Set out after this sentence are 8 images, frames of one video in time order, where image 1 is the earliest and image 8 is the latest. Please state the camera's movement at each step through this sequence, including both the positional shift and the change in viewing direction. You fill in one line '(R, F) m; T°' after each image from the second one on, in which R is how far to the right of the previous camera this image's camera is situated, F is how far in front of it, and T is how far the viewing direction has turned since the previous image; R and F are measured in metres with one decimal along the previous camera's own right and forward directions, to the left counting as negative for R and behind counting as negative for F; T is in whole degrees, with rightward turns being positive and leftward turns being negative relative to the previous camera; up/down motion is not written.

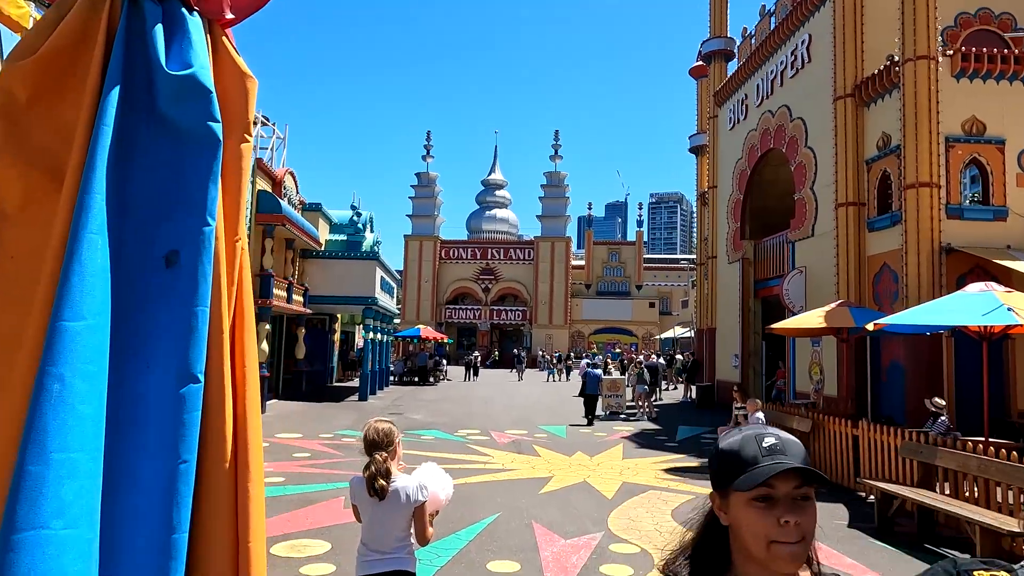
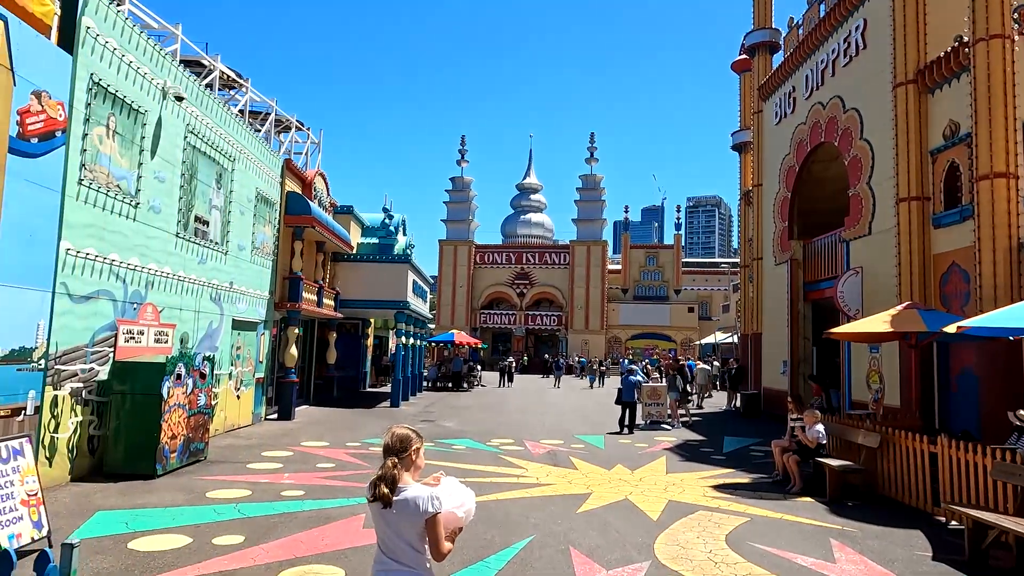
(0.0, +0.7) m; -3°
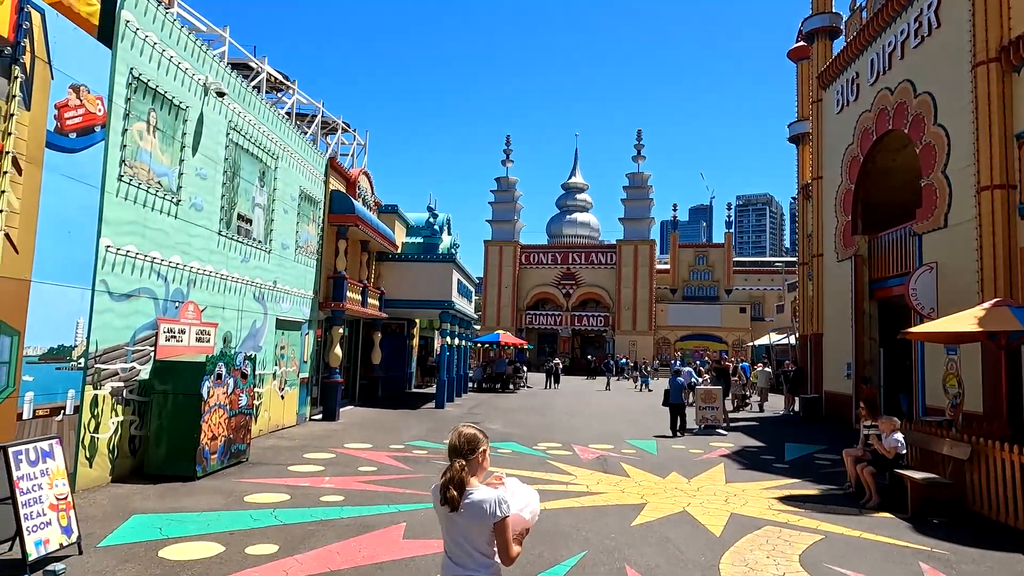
(0.0, +0.5) m; -4°
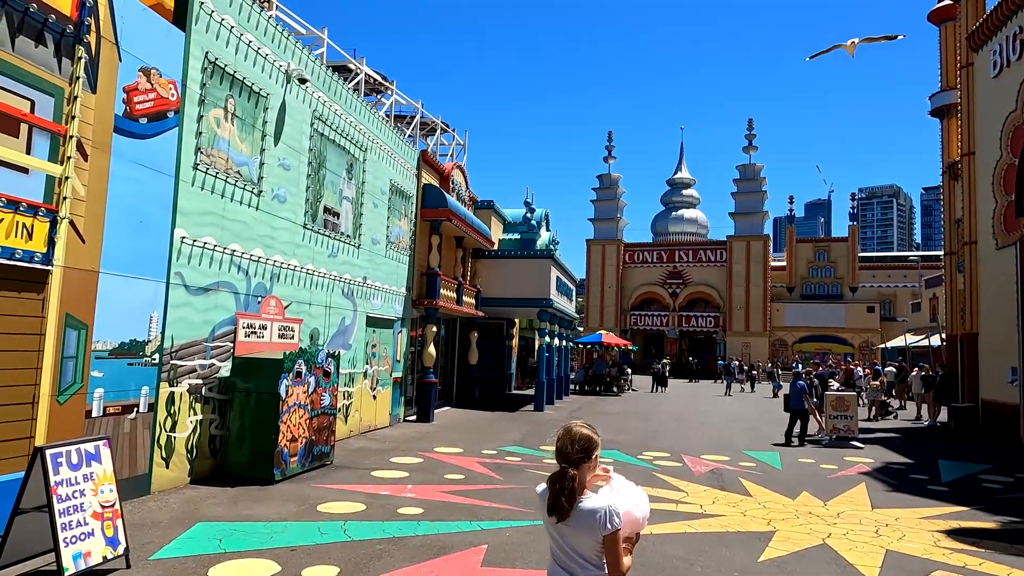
(+0.1, +1.0) m; -9°
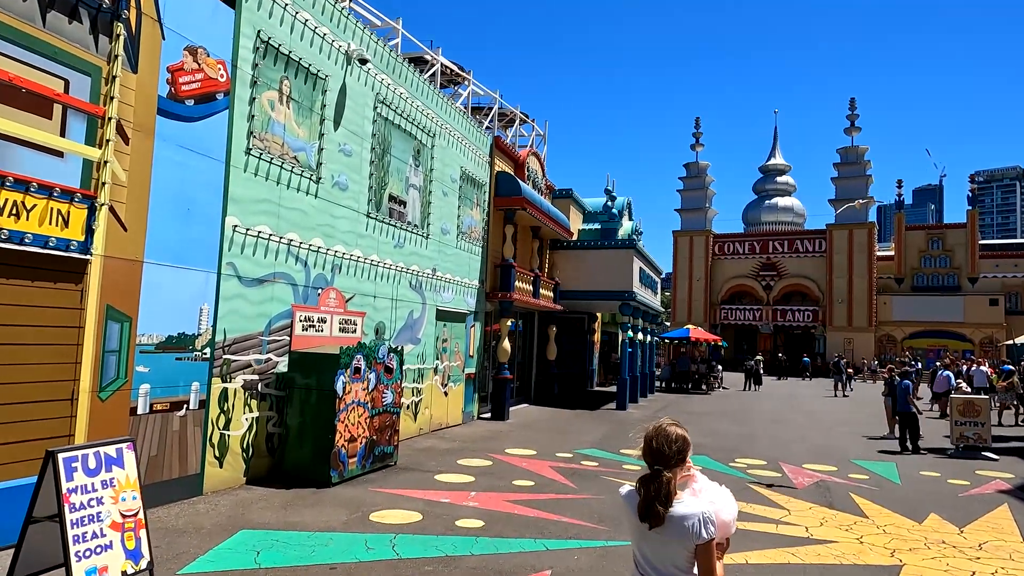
(+0.1, +0.8) m; -7°
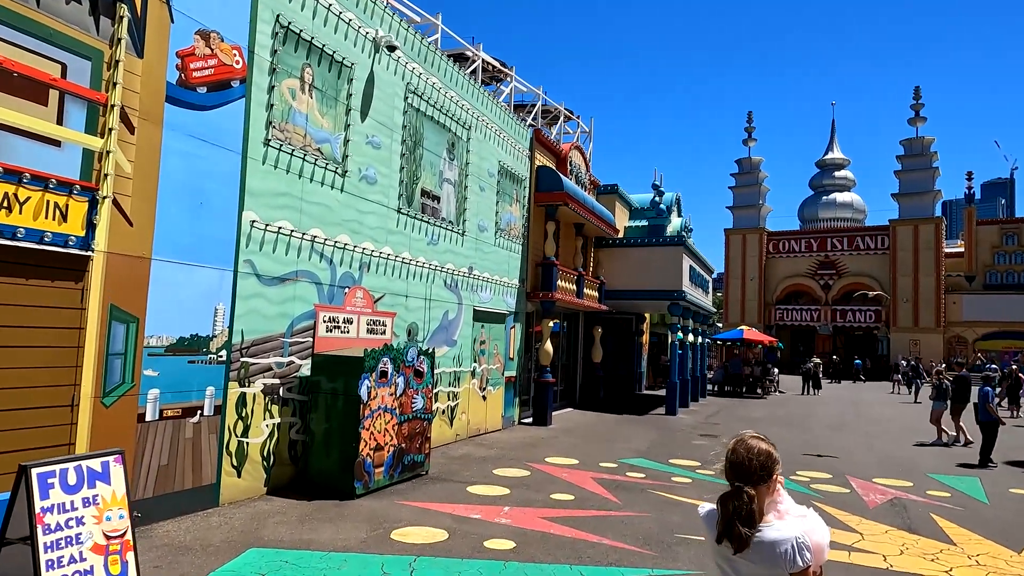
(+0.1, +0.6) m; -4°
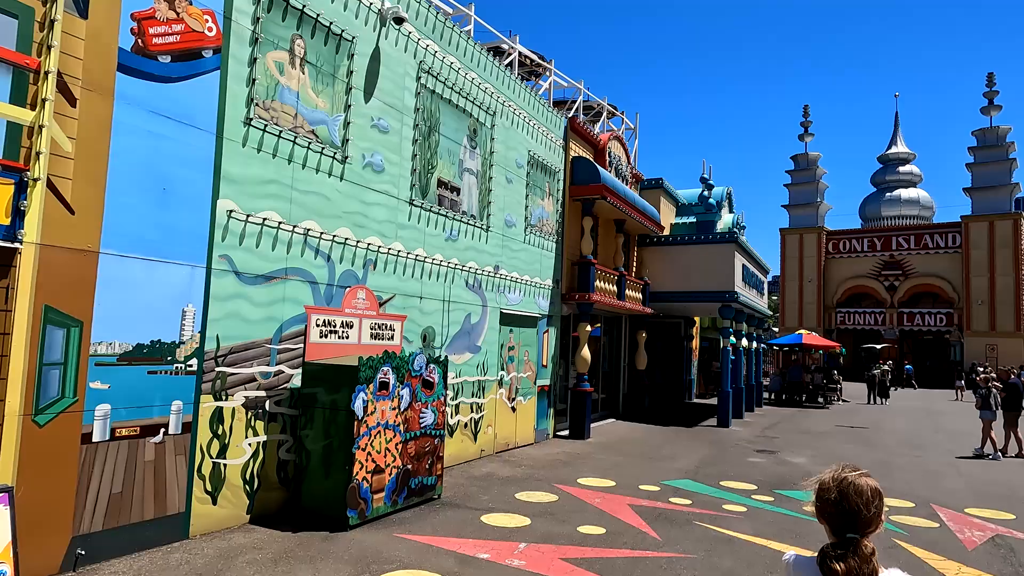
(+0.3, +1.1) m; -4°
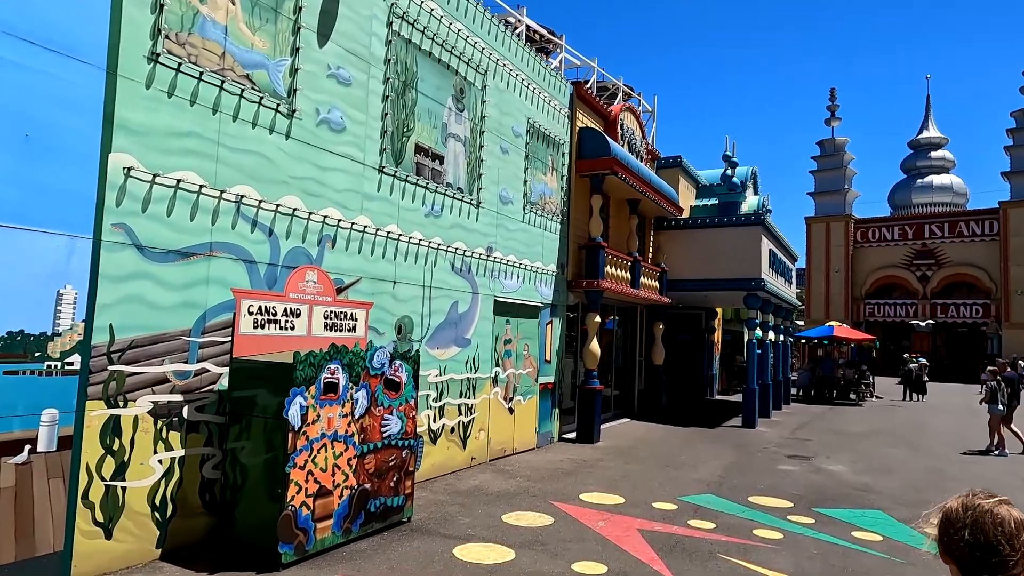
(+0.3, +1.3) m; -2°
